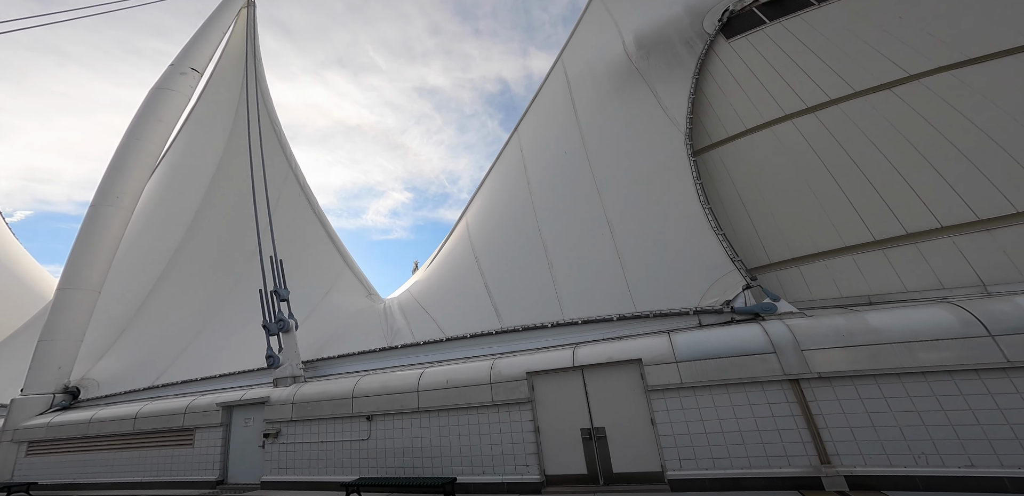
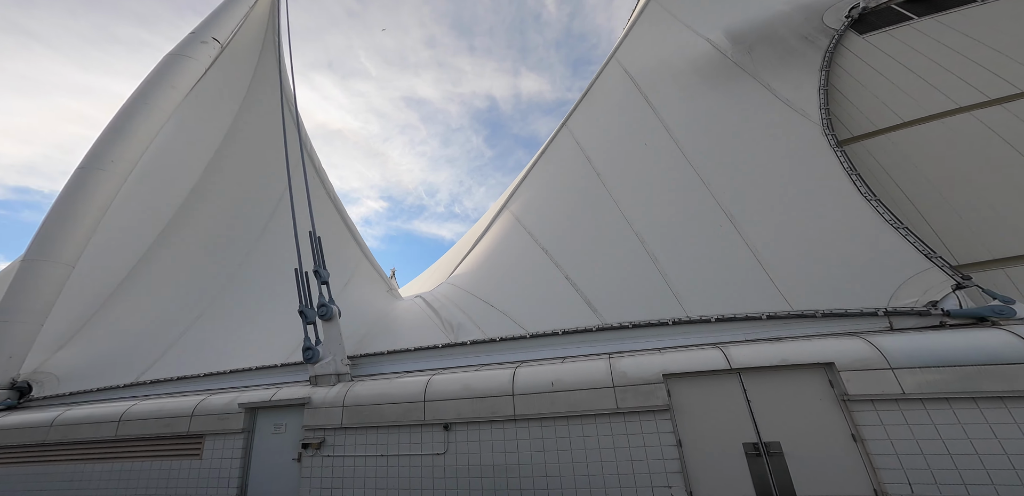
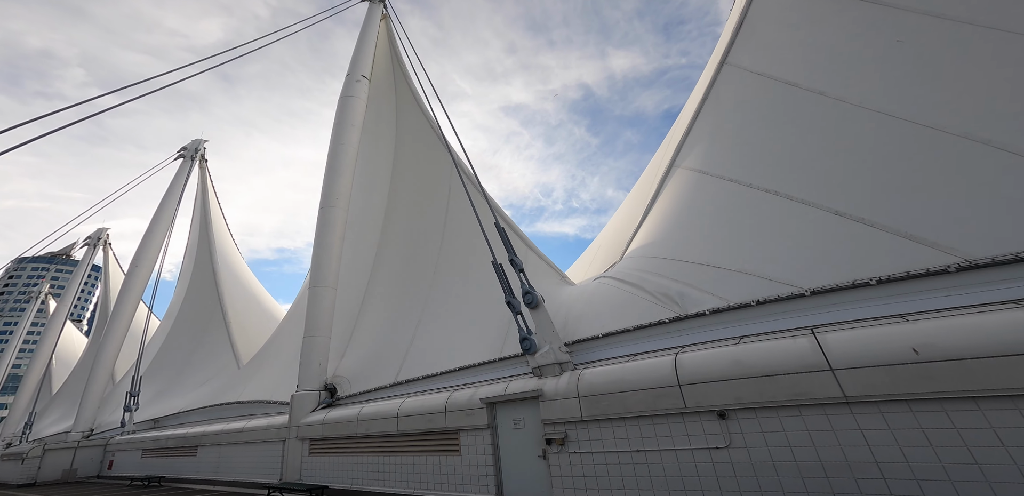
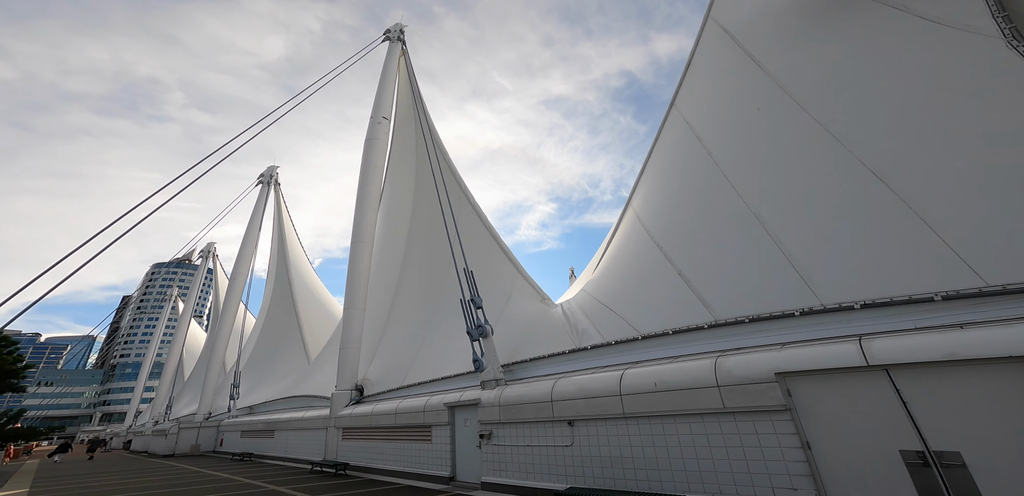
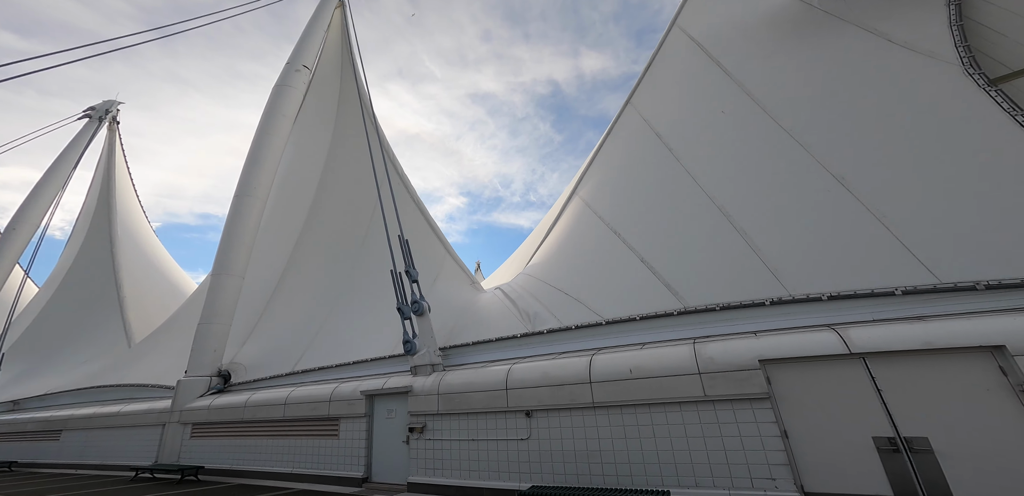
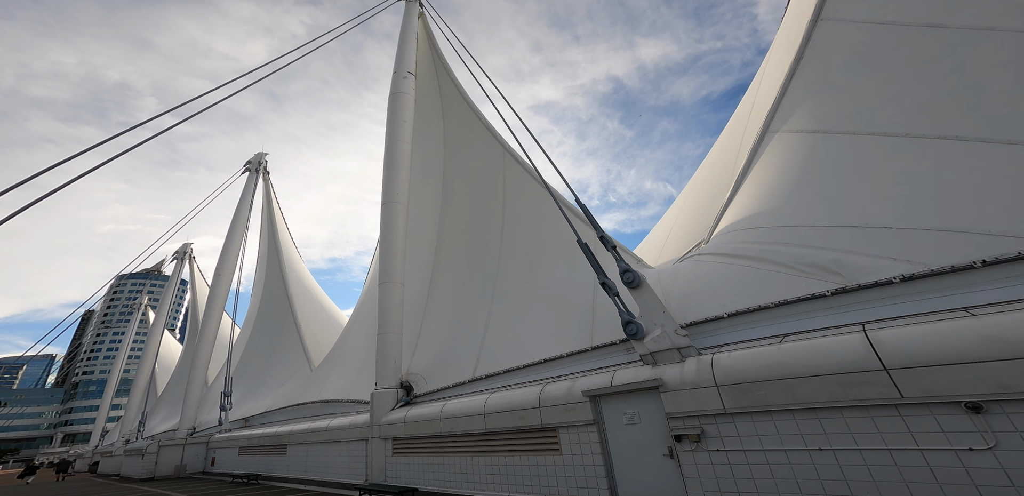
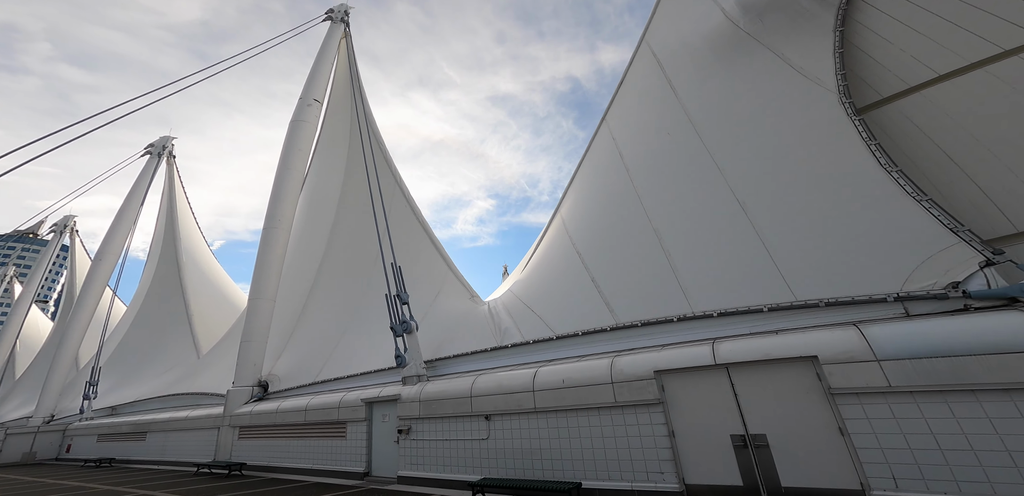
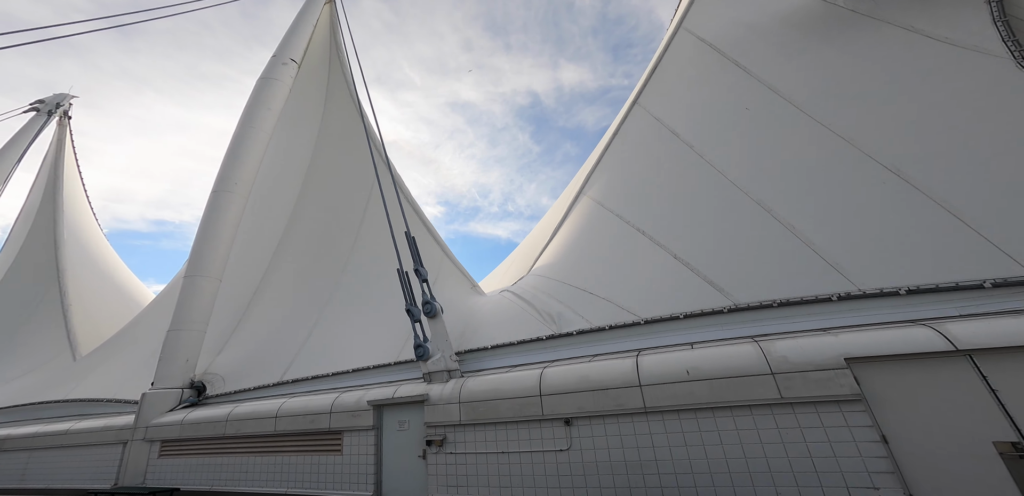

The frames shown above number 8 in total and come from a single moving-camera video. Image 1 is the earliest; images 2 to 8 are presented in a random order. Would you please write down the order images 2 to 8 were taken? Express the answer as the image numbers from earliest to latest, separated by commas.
7, 4, 5, 2, 8, 3, 6
